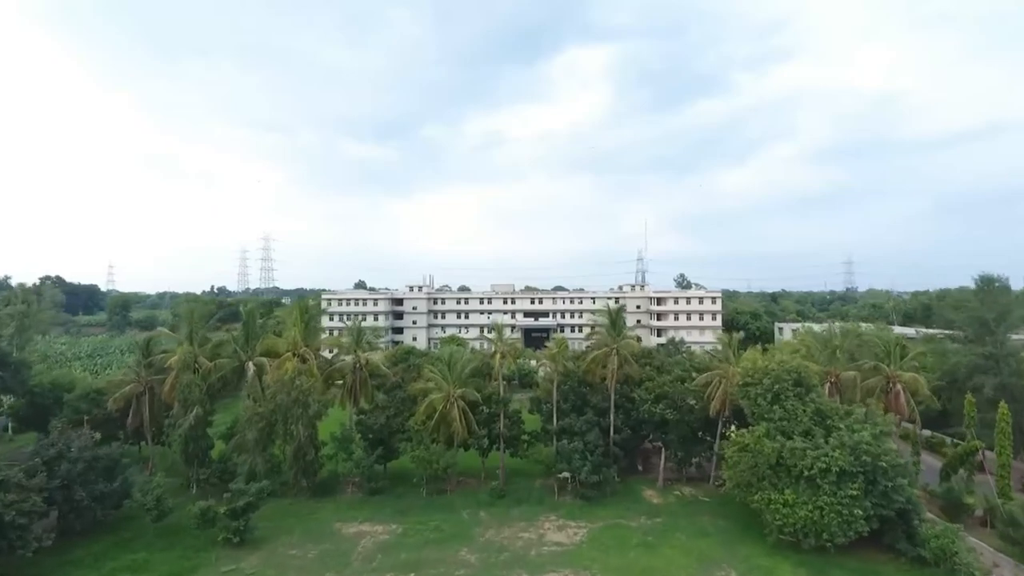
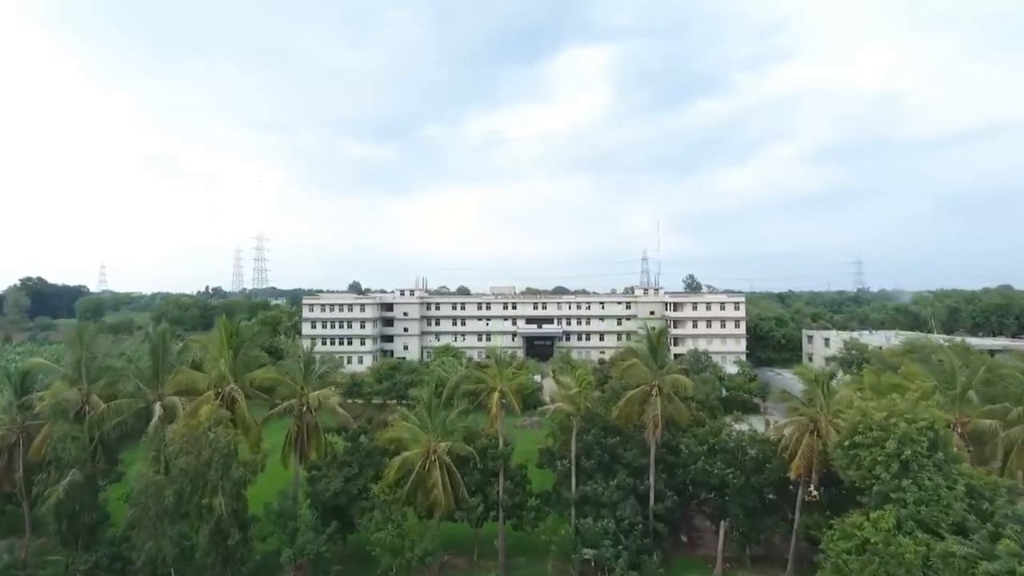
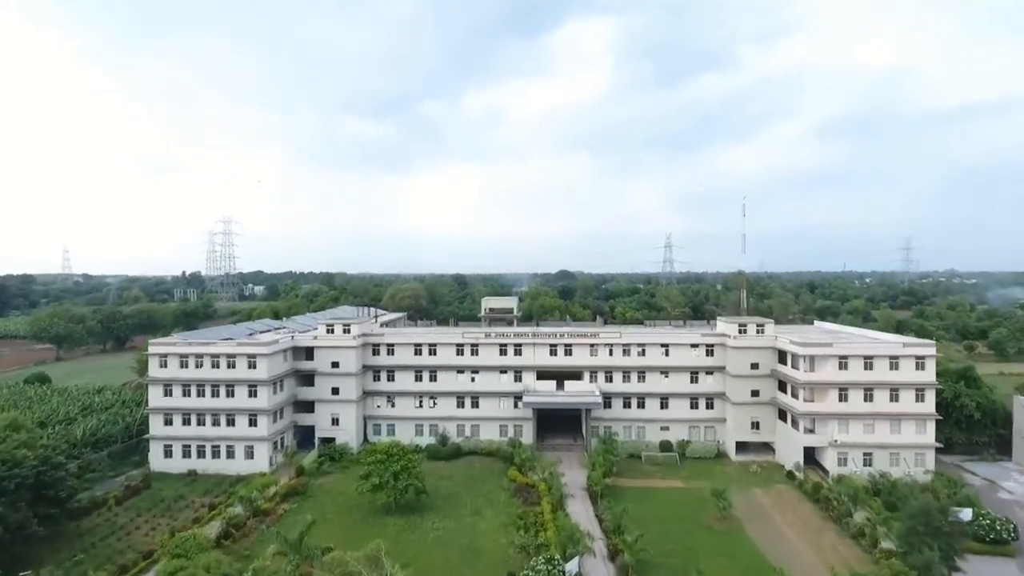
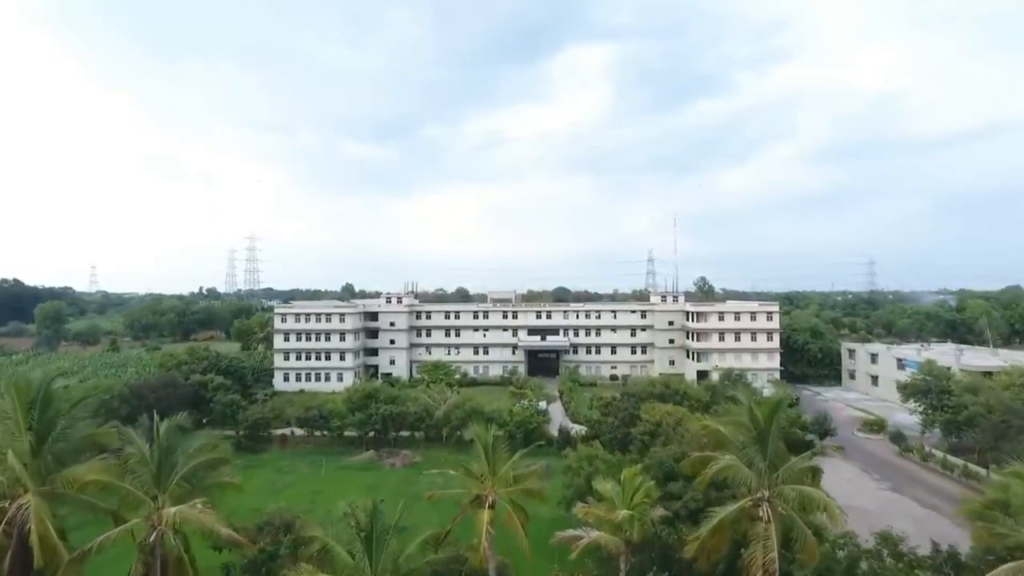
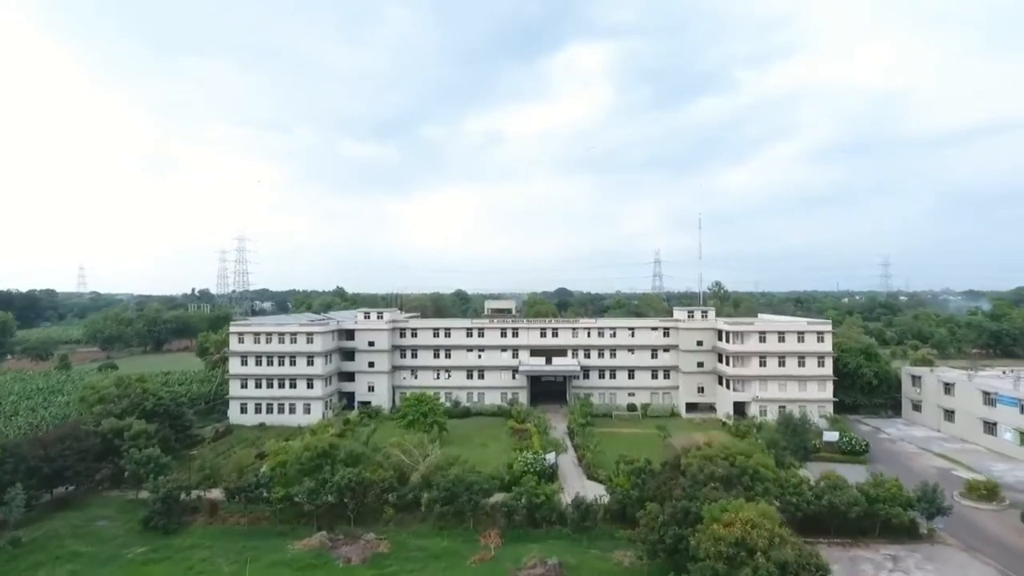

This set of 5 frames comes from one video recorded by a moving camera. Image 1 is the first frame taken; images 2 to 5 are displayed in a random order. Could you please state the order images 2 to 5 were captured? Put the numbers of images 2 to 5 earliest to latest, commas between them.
2, 4, 5, 3
